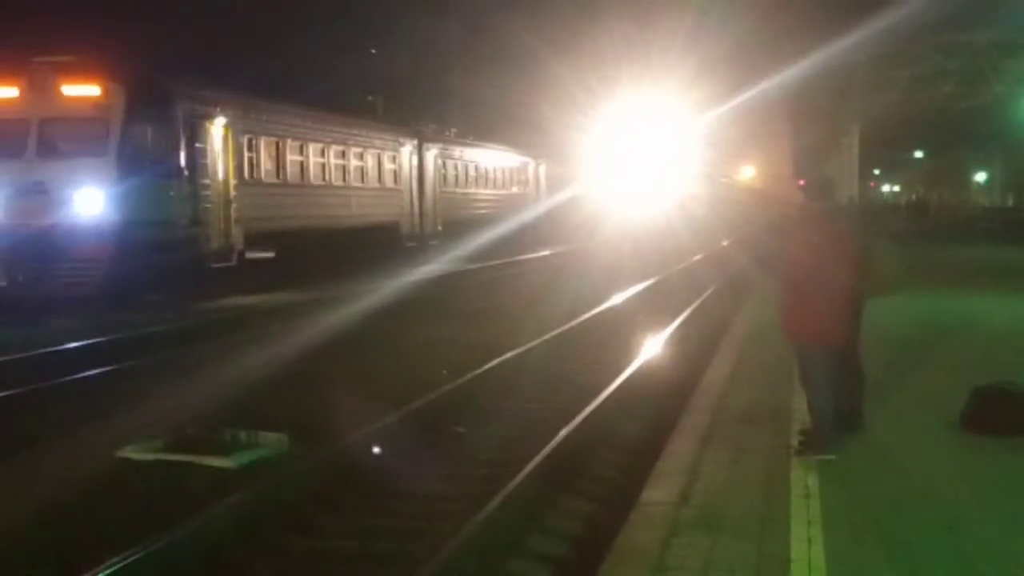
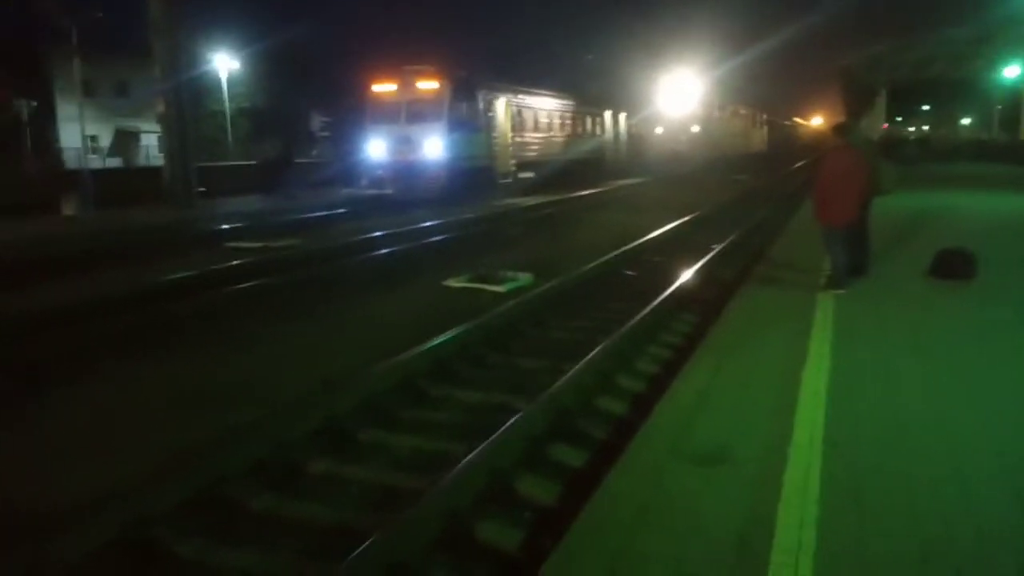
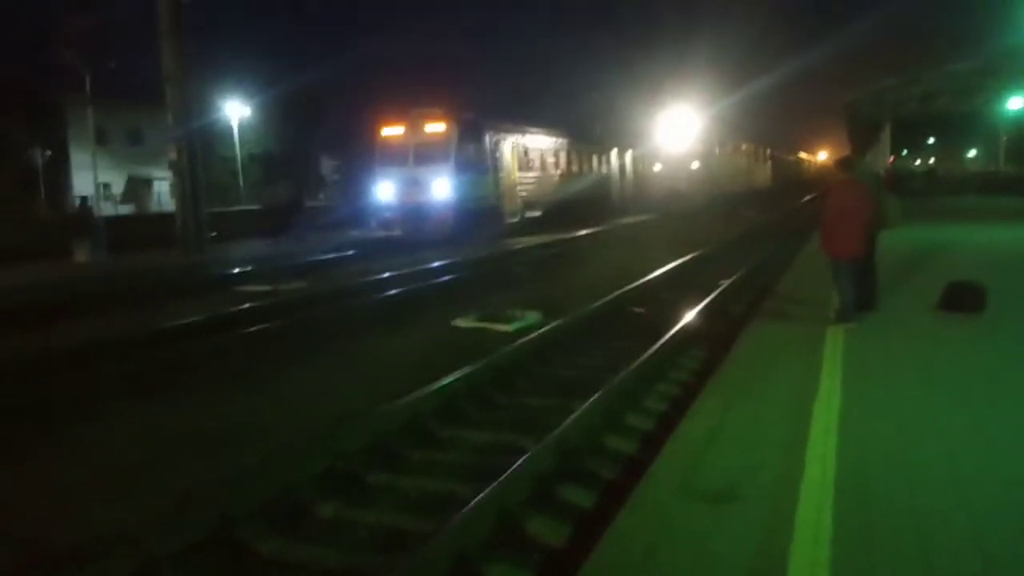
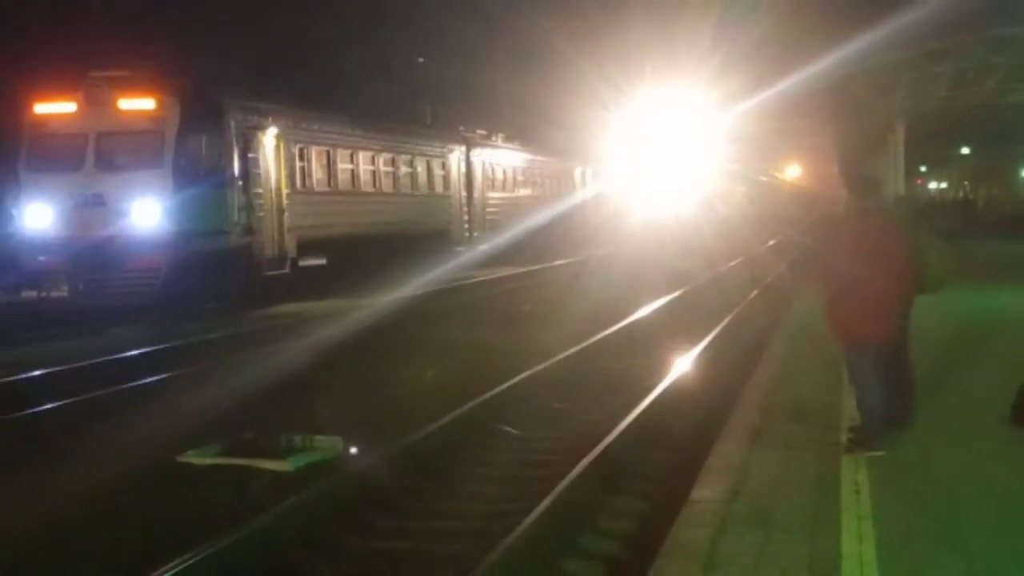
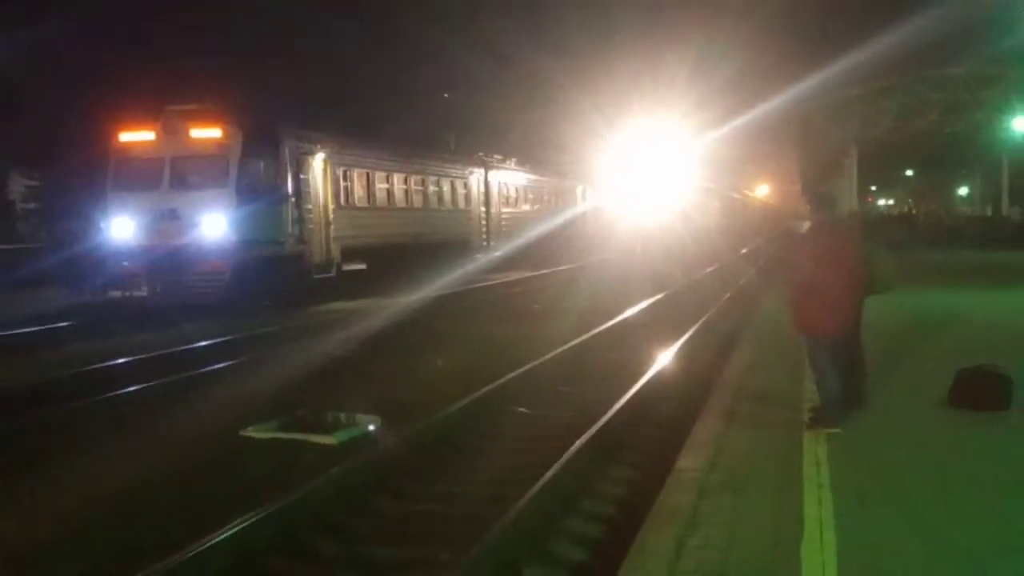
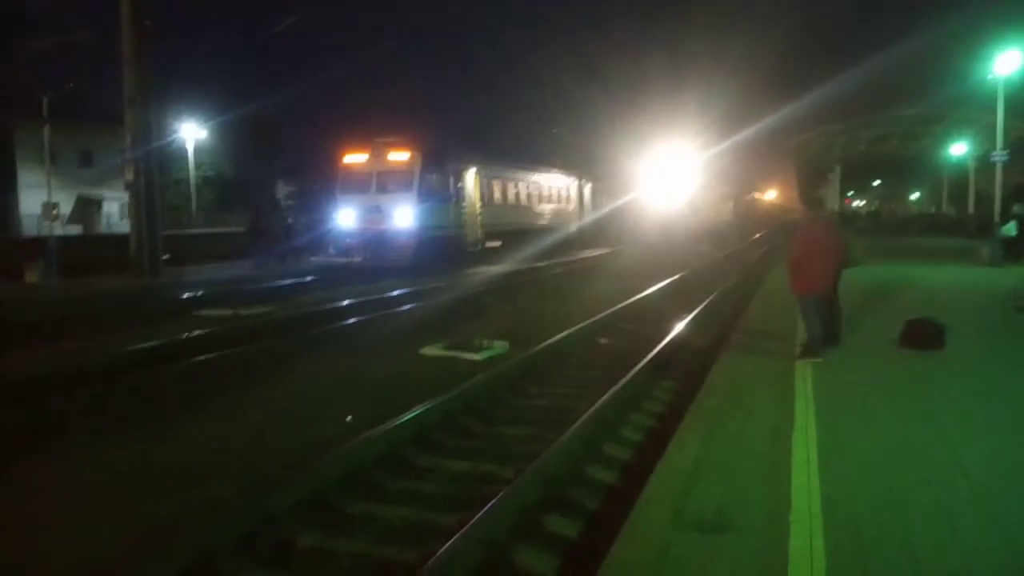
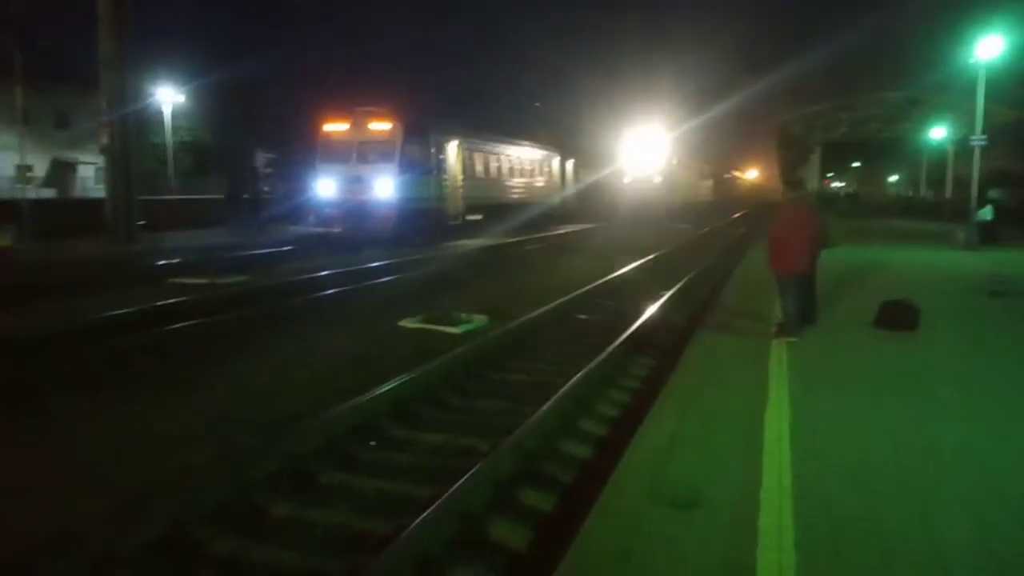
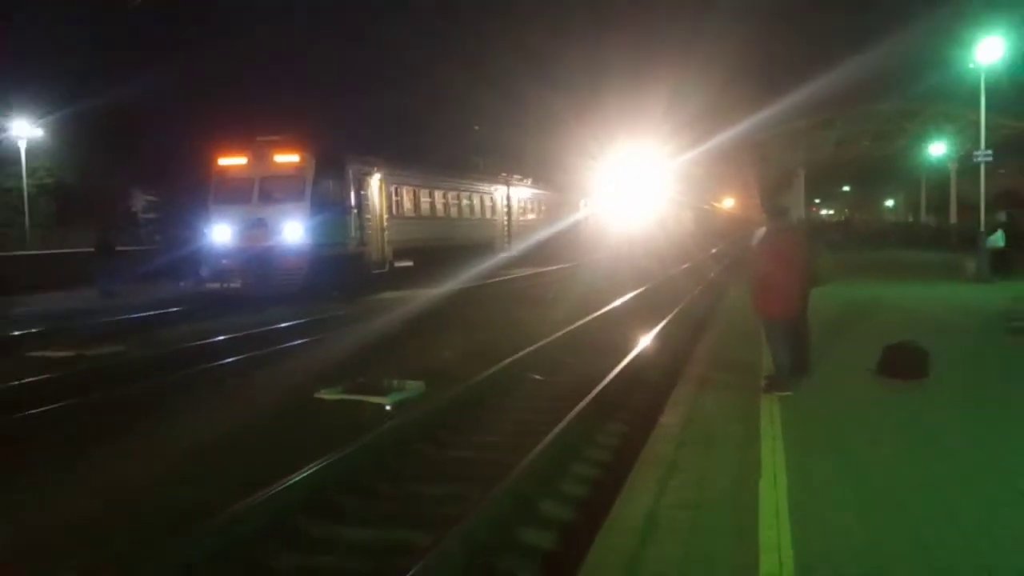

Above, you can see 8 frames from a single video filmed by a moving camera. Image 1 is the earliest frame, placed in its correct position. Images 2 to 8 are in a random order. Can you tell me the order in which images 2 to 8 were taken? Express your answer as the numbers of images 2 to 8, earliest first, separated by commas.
4, 5, 8, 6, 7, 2, 3
